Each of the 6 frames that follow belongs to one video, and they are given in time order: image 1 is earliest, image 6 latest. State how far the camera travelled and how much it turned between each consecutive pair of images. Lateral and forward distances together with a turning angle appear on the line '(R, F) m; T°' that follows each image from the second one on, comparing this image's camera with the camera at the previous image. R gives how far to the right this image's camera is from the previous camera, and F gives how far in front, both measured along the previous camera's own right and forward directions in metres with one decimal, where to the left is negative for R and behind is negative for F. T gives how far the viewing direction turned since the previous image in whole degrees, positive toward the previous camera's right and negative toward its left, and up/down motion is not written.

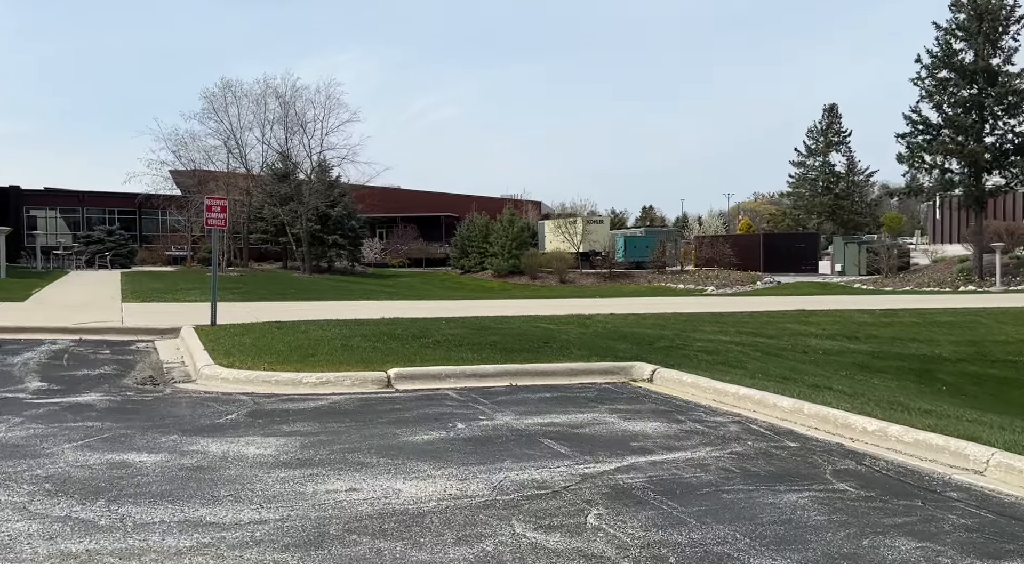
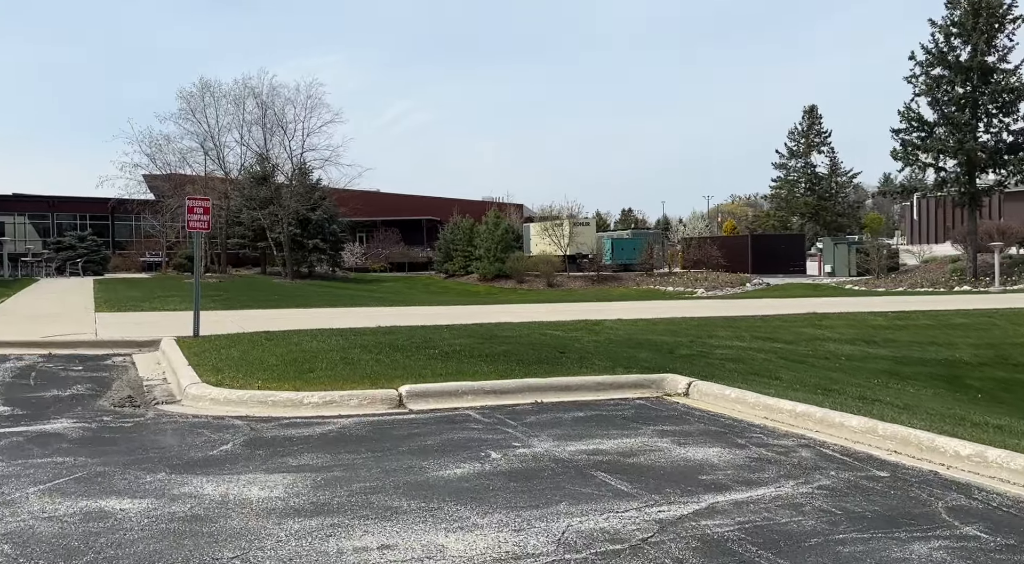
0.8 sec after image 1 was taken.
(-0.4, +1.0) m; +1°
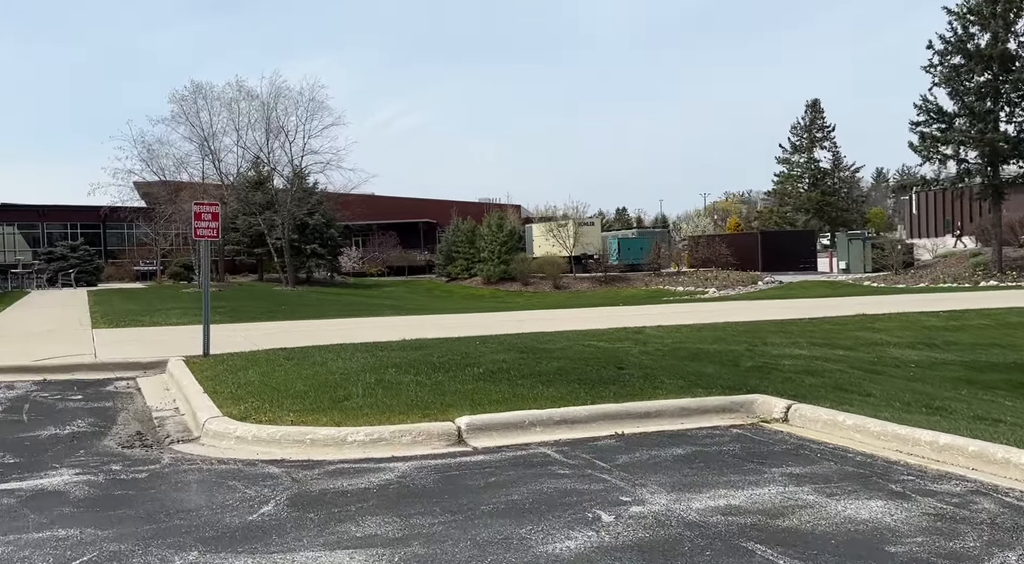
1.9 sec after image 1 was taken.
(-0.6, +1.2) m; 0°
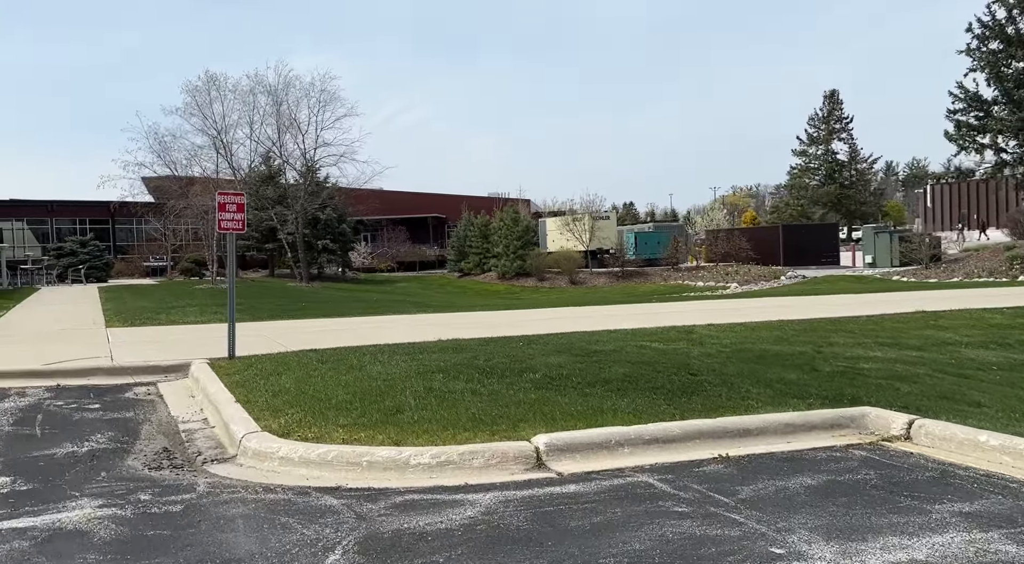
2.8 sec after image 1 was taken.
(-0.5, +1.0) m; 0°
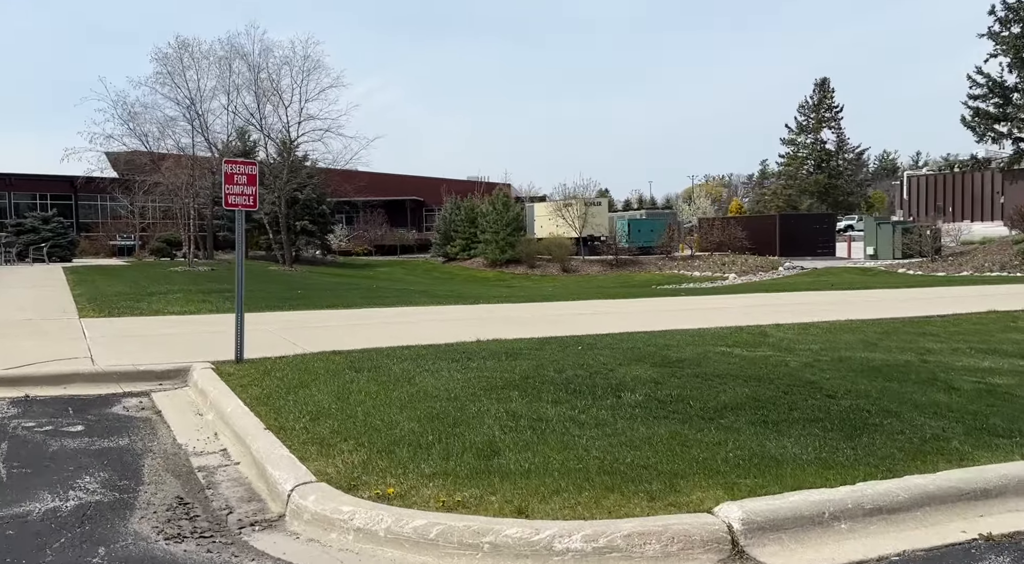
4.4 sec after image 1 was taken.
(-1.0, +1.9) m; +2°
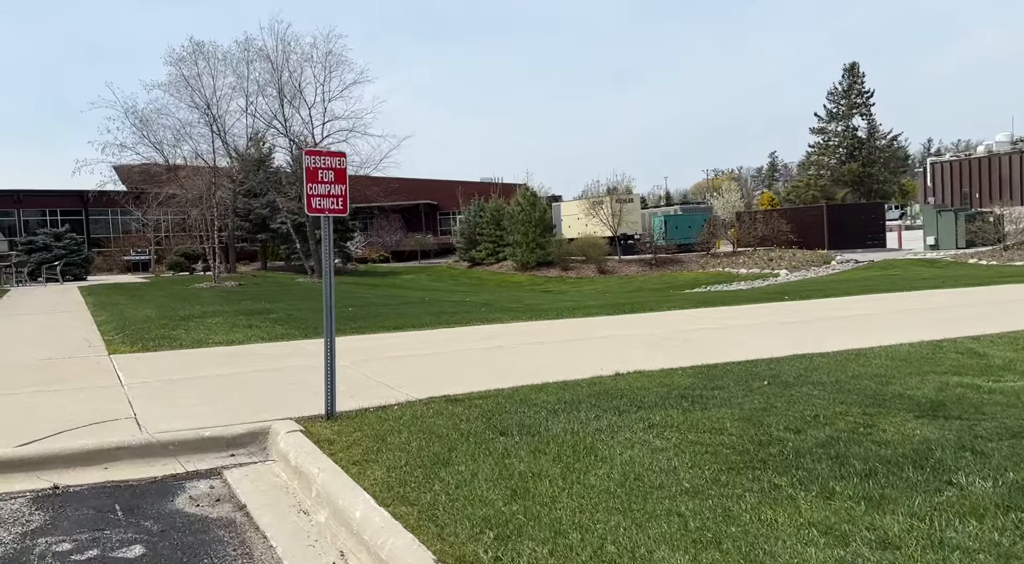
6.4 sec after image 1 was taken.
(-1.4, +2.5) m; -1°
